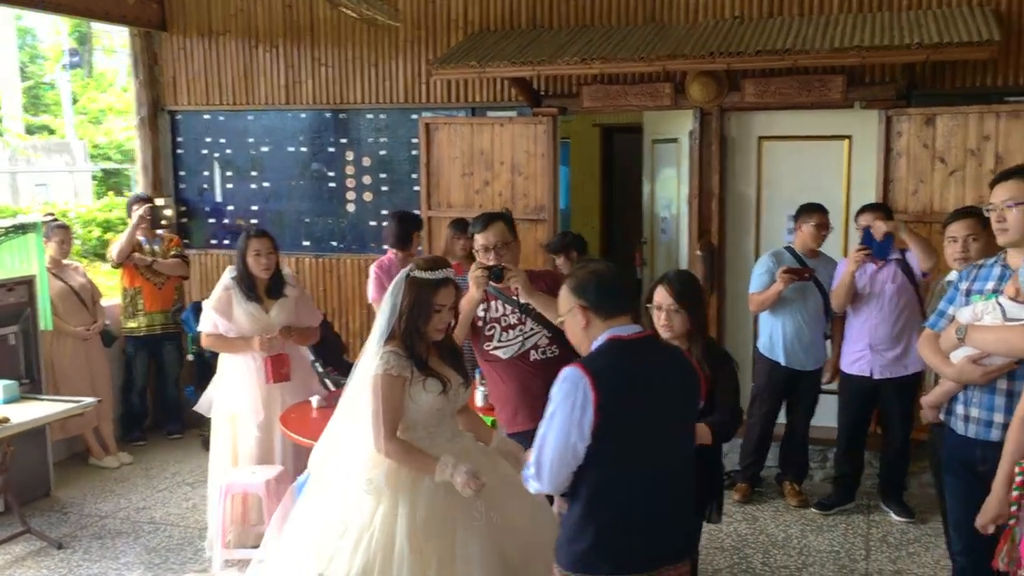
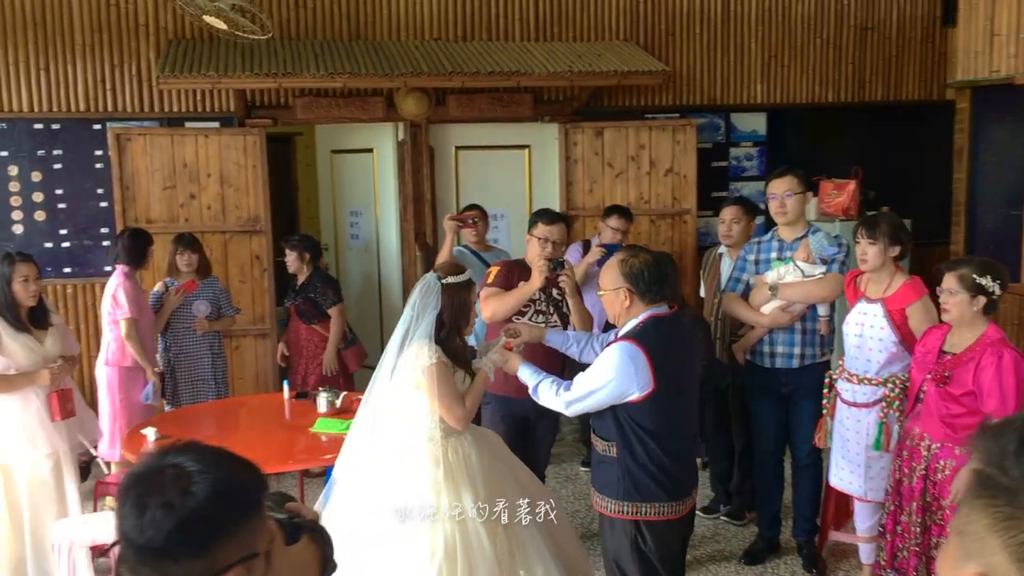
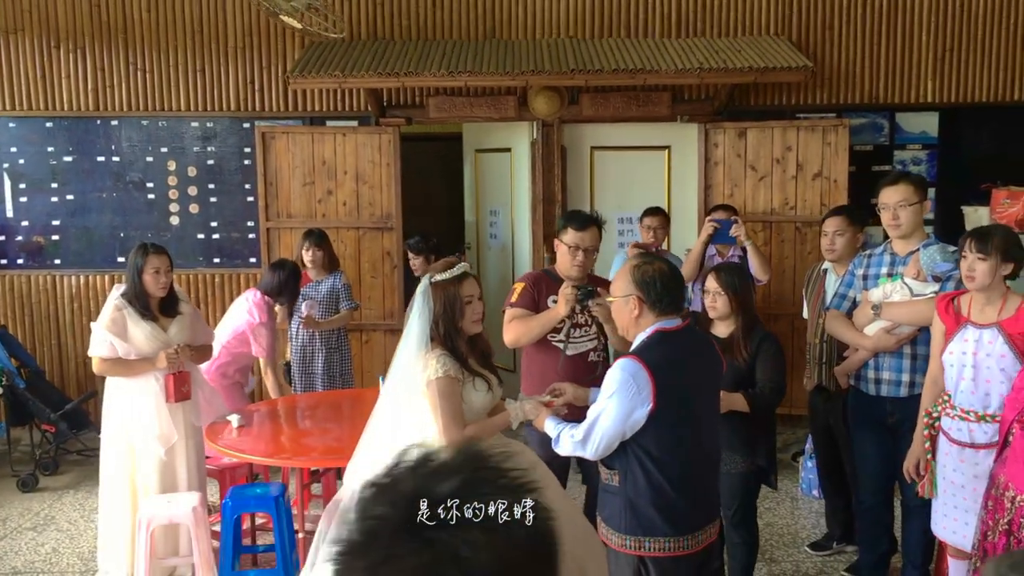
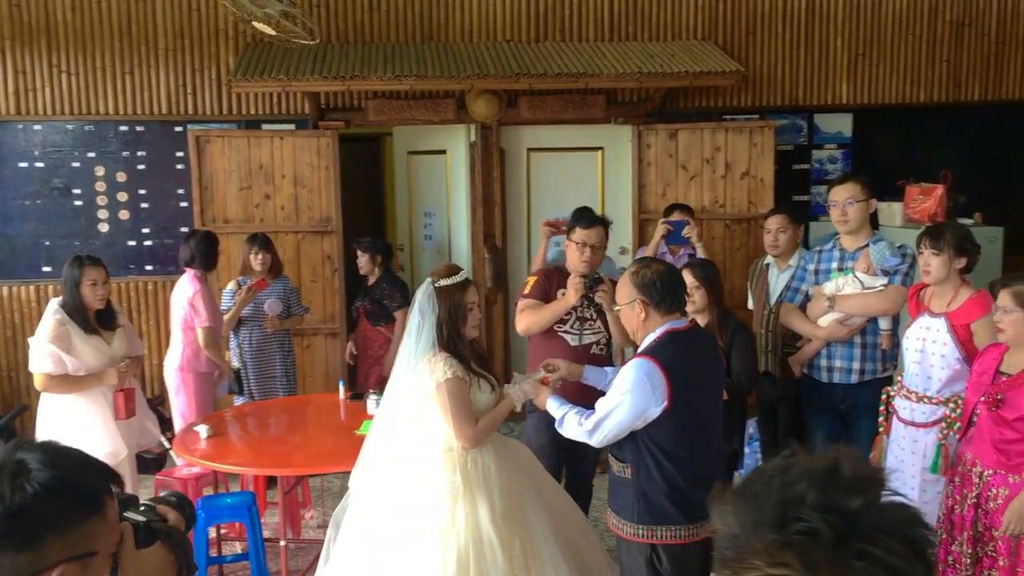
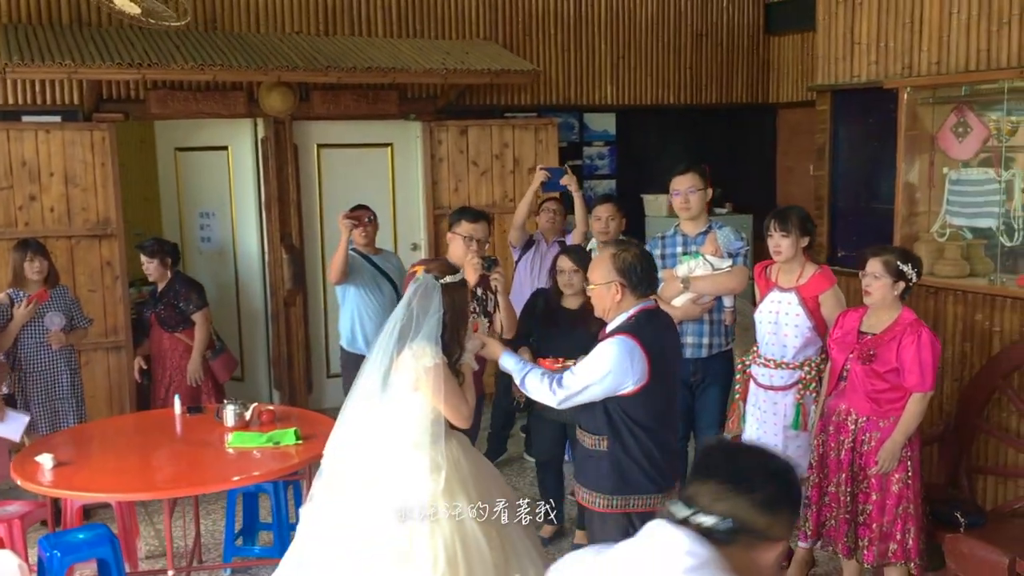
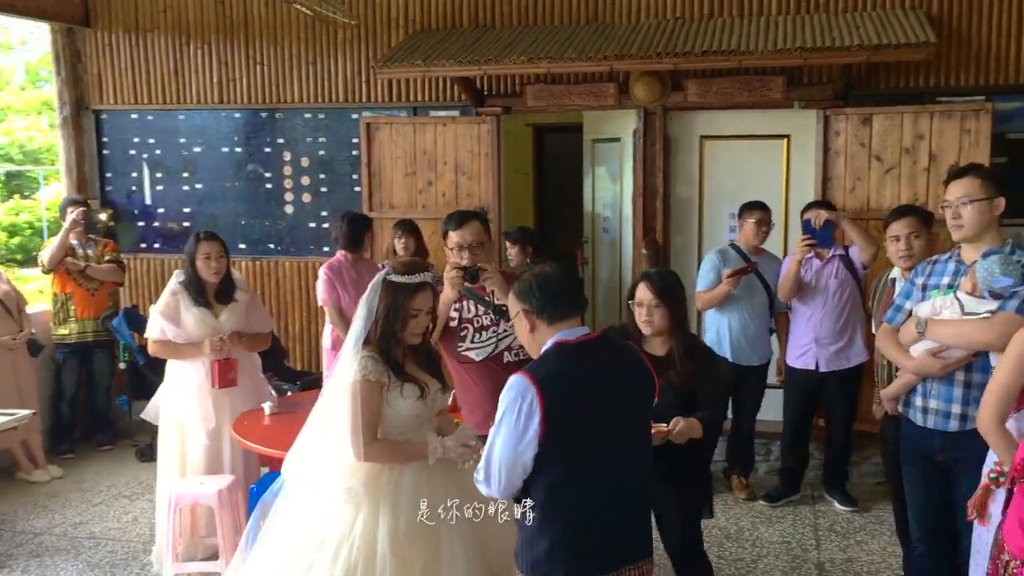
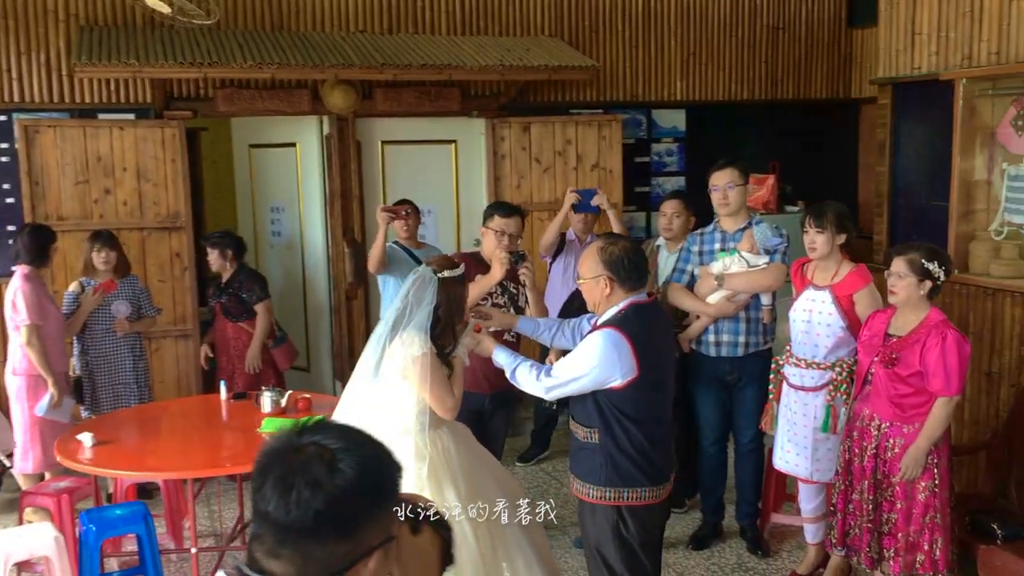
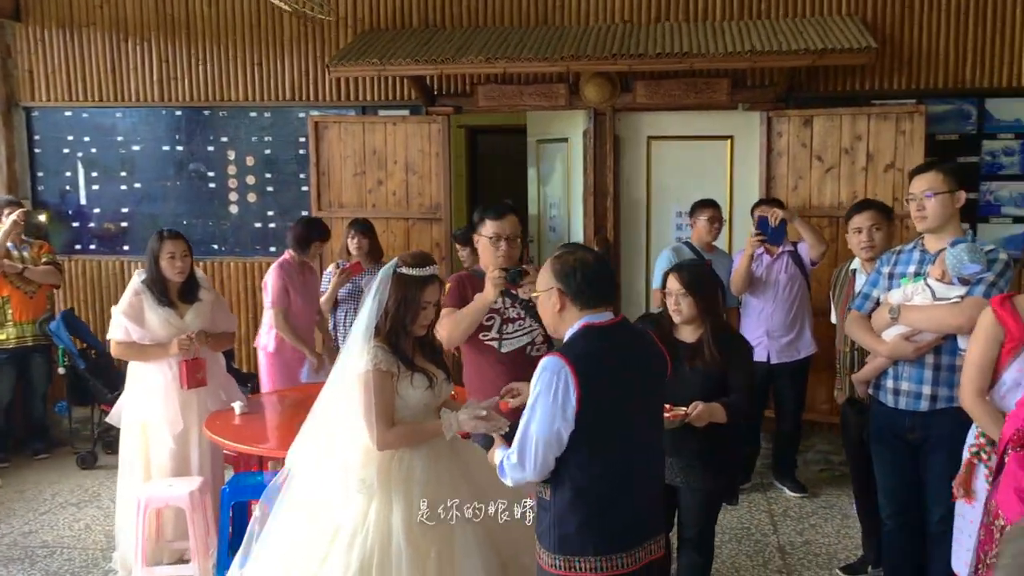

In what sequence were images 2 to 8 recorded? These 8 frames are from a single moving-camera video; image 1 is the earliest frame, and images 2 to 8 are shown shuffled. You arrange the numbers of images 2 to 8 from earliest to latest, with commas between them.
6, 8, 3, 4, 2, 7, 5
